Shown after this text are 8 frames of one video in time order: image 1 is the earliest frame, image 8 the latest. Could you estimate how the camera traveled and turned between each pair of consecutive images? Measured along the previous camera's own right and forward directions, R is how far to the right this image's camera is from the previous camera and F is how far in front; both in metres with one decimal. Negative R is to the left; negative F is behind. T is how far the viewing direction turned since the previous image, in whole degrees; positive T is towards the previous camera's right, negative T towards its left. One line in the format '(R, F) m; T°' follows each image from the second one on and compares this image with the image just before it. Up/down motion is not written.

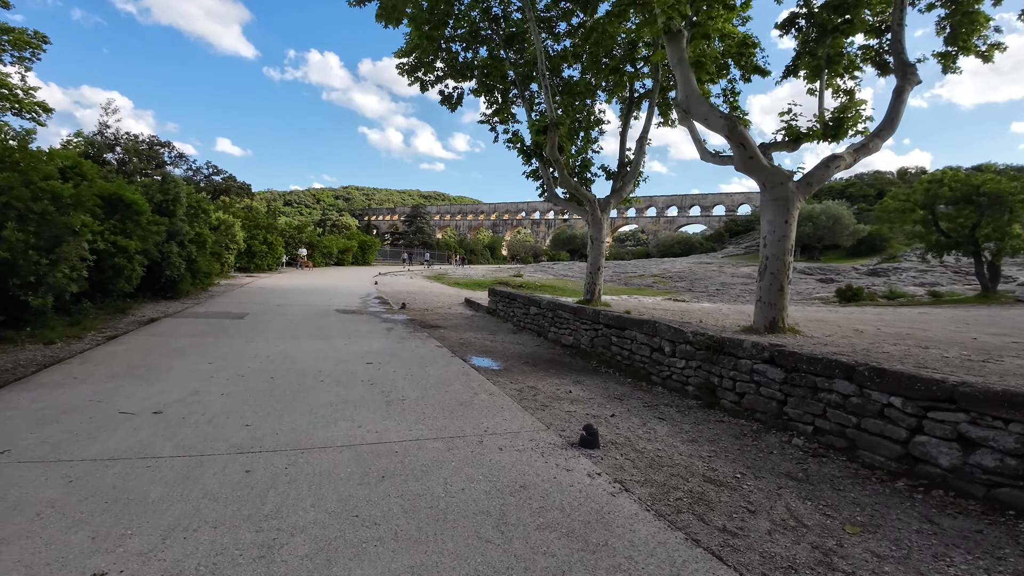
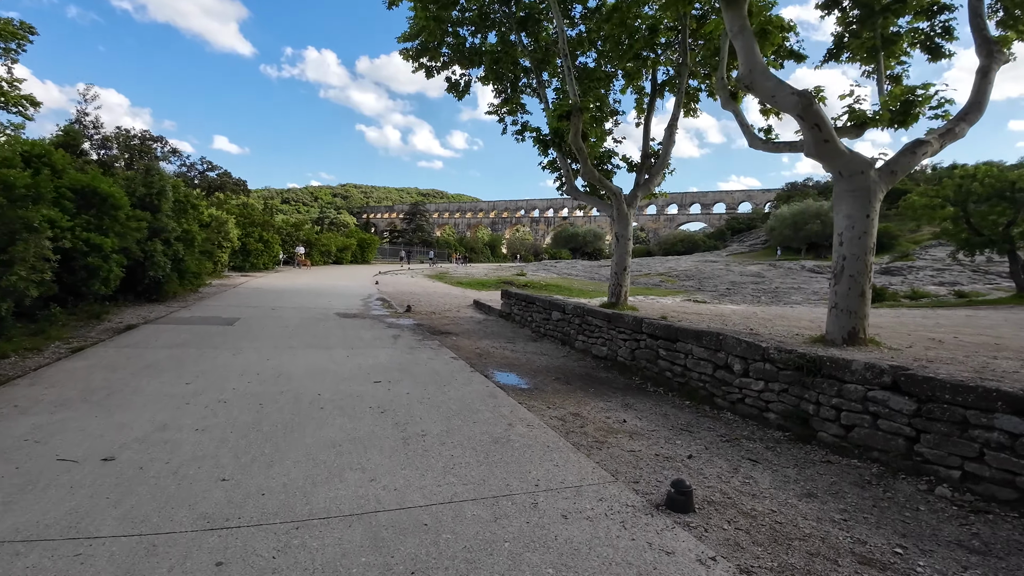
(-0.4, +1.0) m; 0°
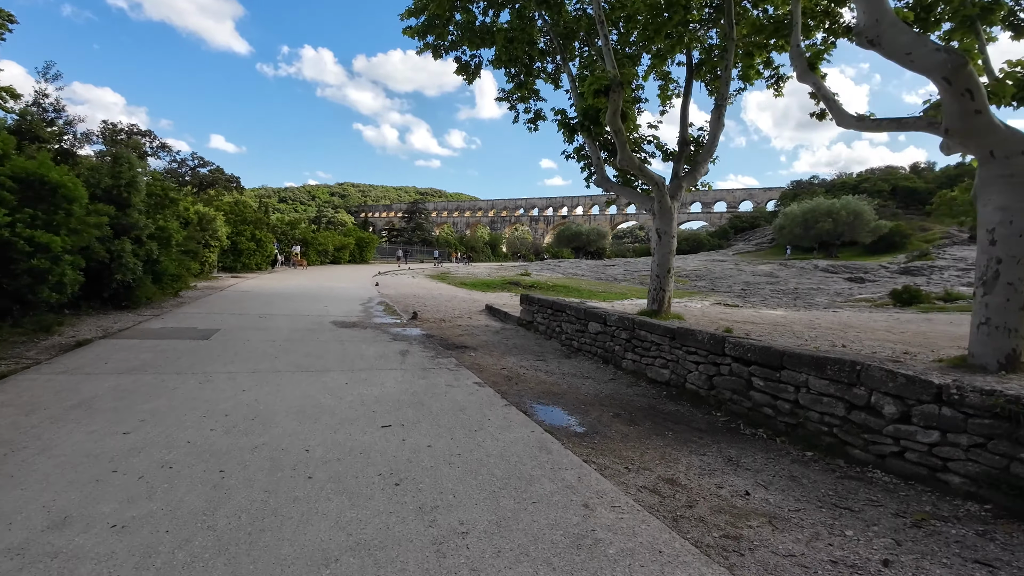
(-0.5, +1.4) m; 0°
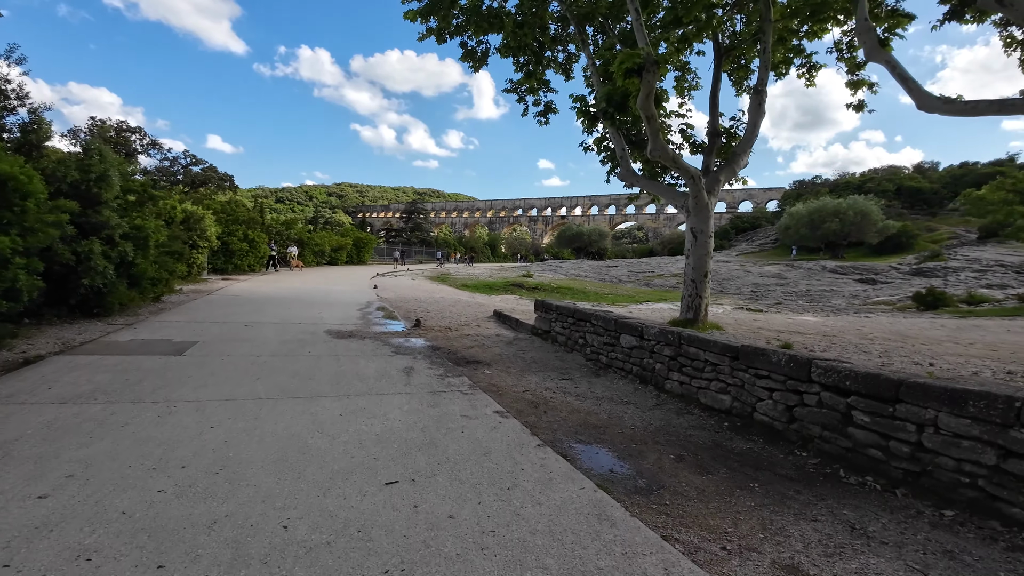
(-0.3, +1.0) m; 0°
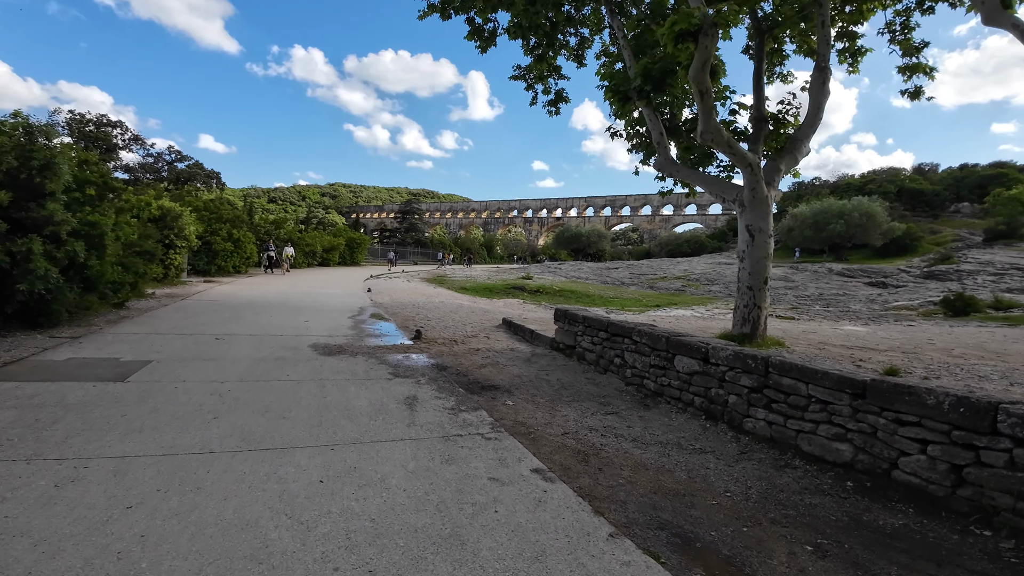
(-0.4, +1.3) m; +1°
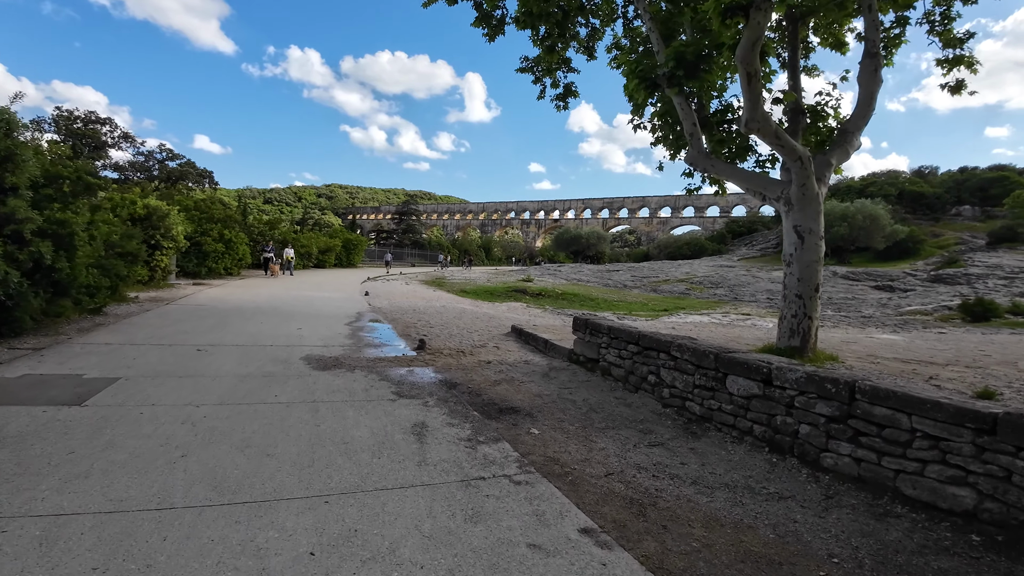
(-0.3, +0.7) m; 0°
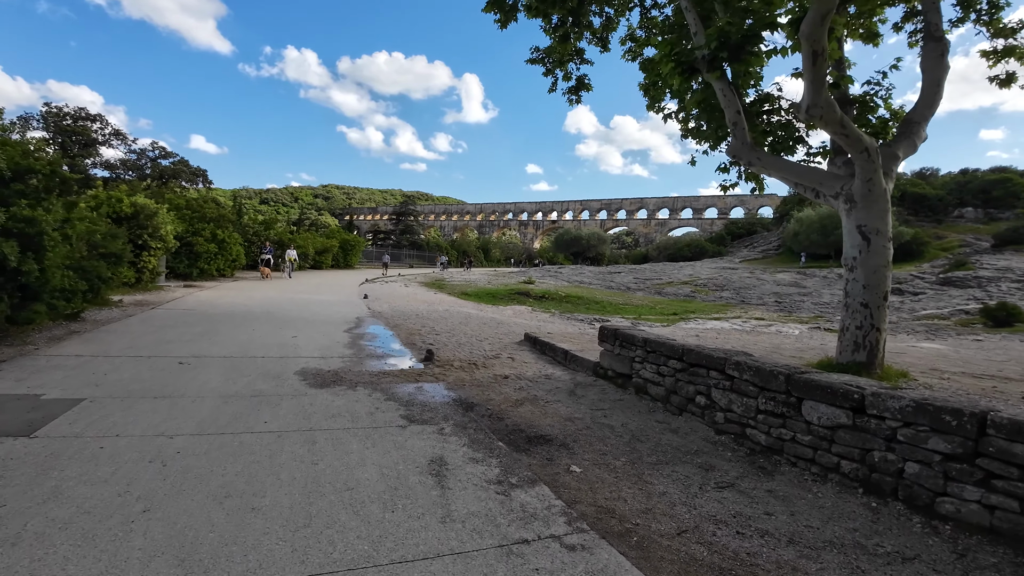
(-0.3, +0.7) m; 0°
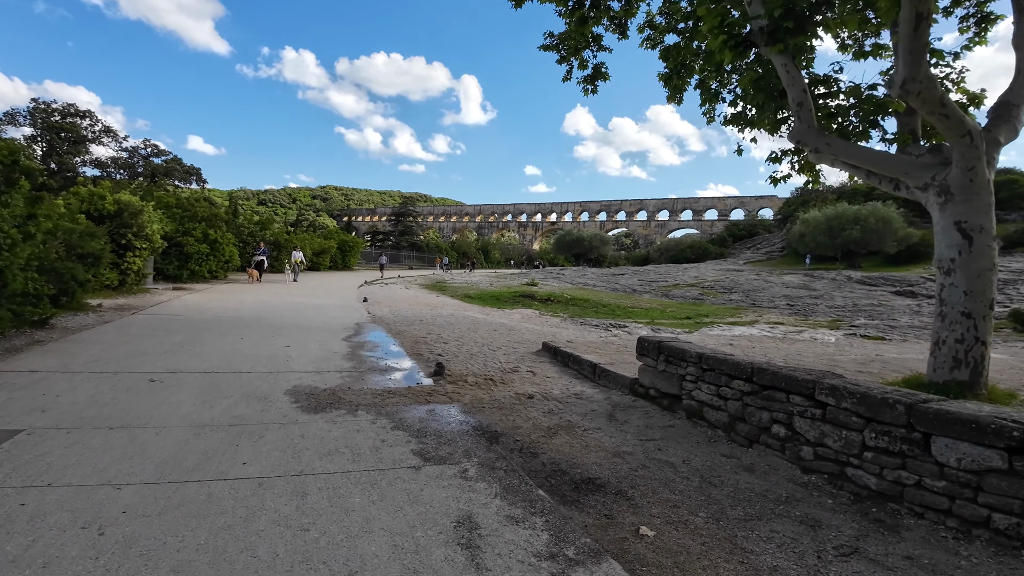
(-0.3, +0.8) m; 0°
